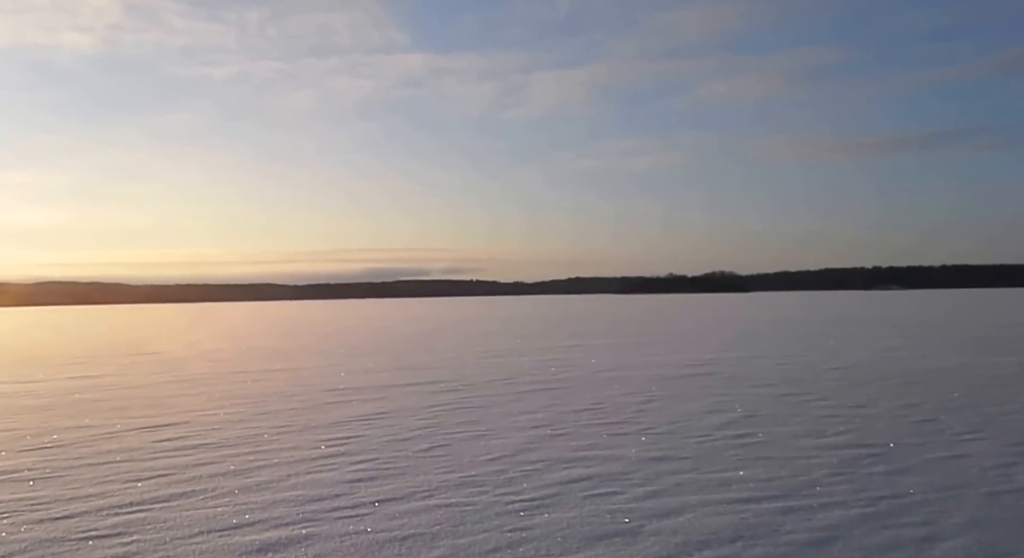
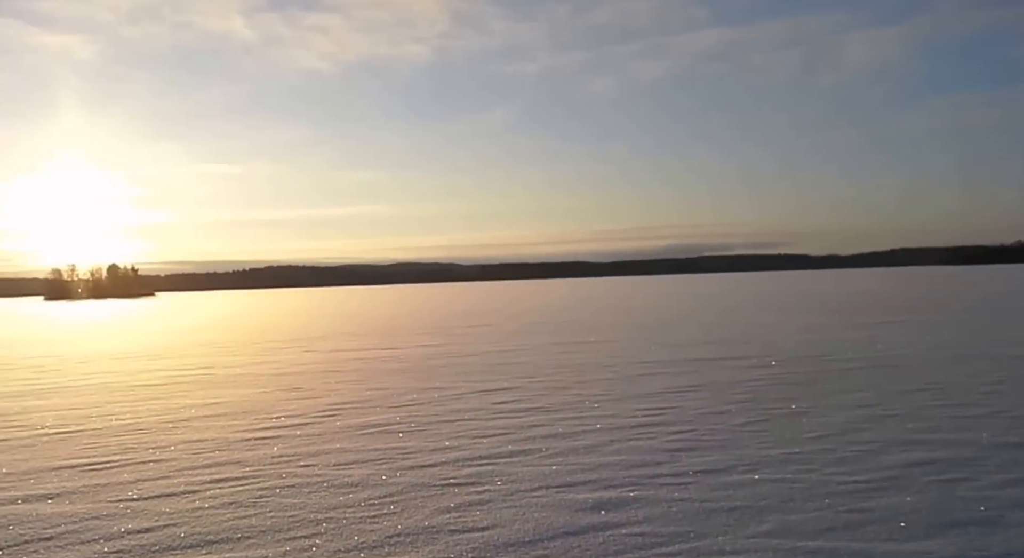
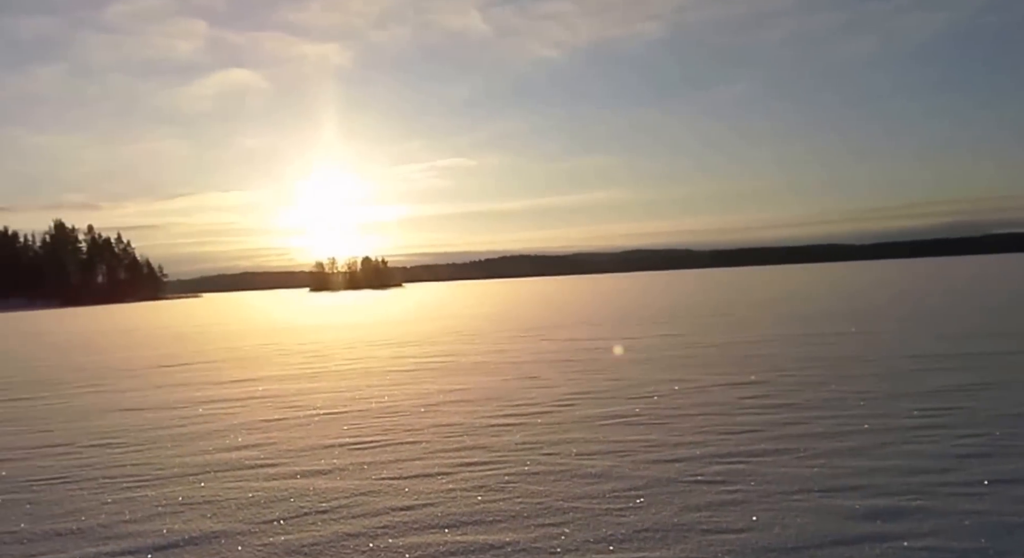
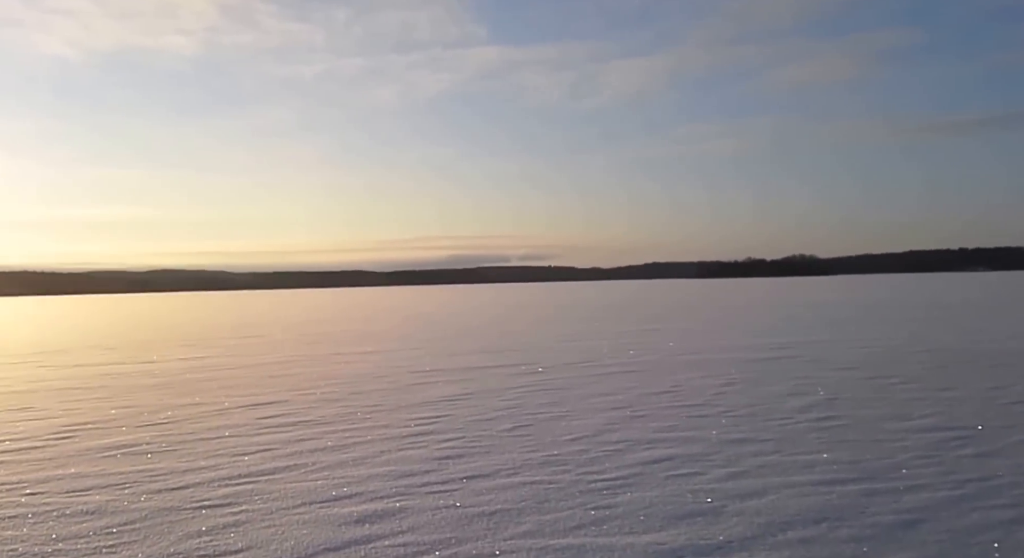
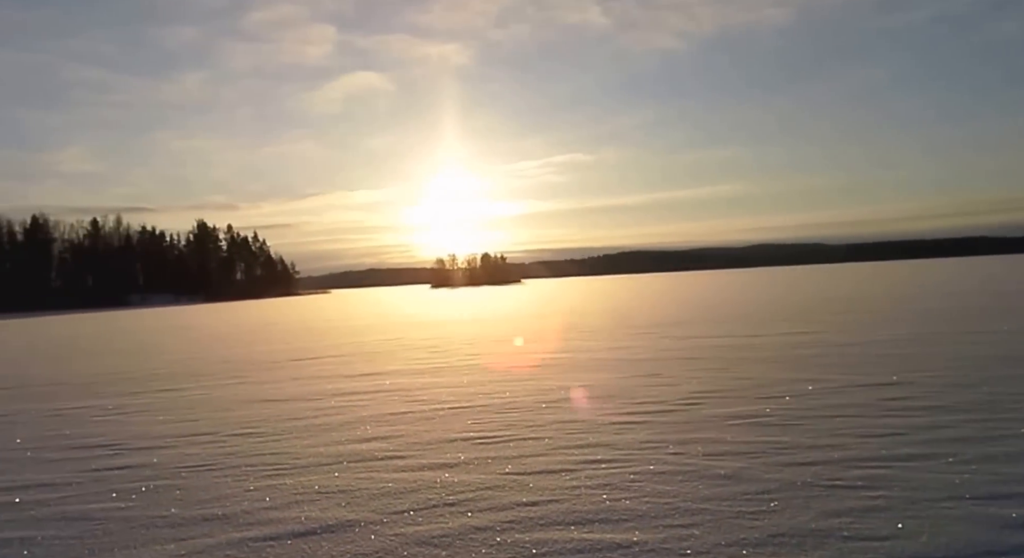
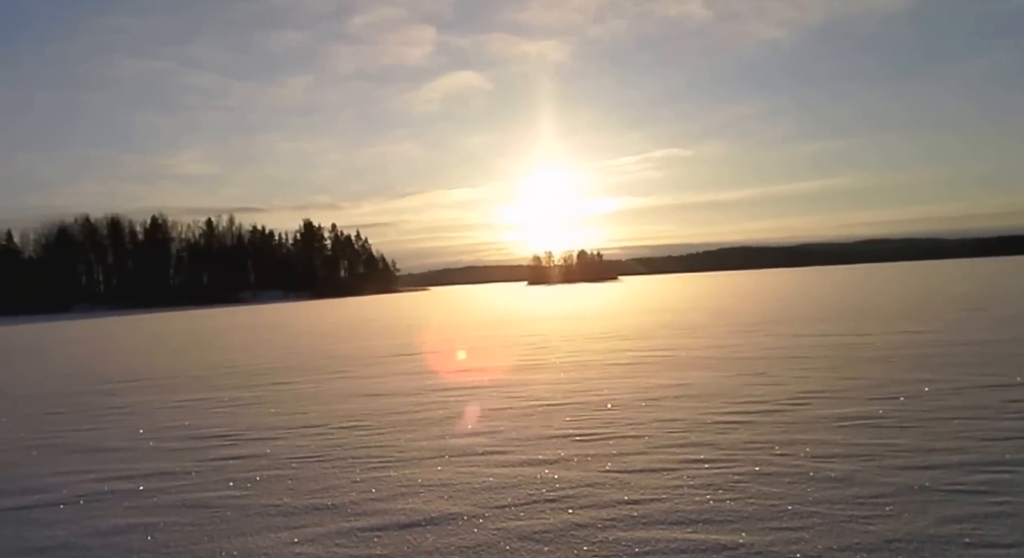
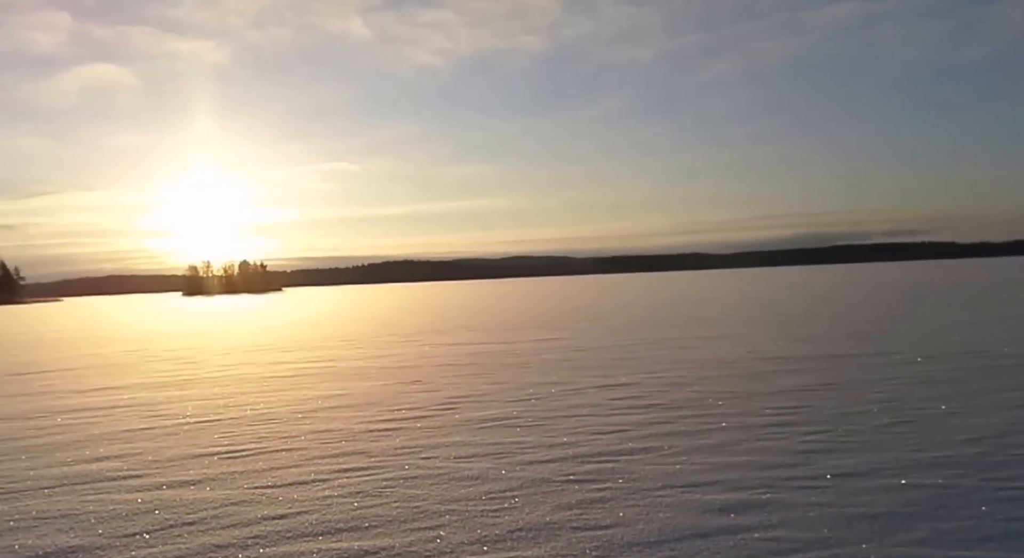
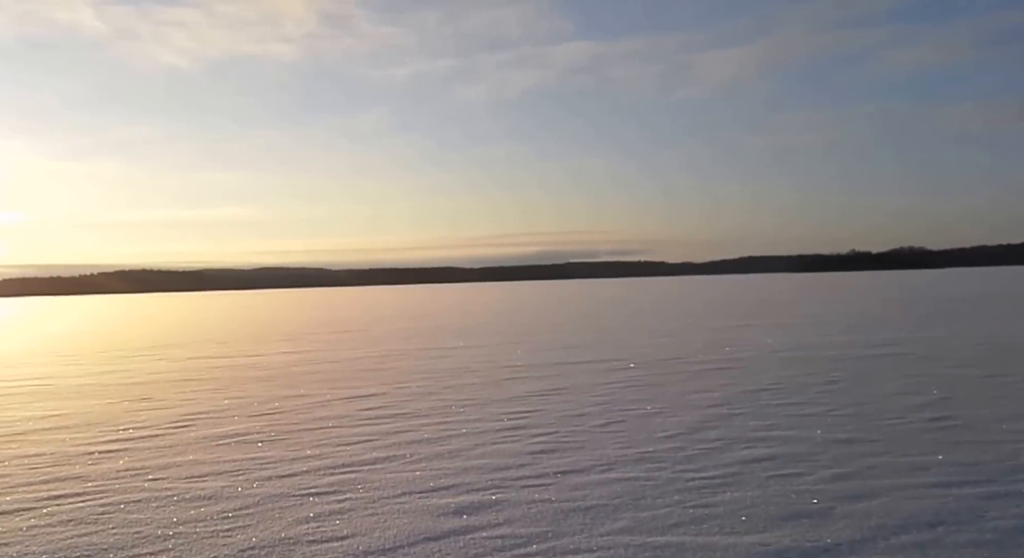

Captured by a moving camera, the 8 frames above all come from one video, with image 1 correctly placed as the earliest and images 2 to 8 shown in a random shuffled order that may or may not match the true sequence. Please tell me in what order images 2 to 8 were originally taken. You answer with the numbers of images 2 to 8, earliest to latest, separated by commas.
4, 8, 2, 7, 3, 5, 6
